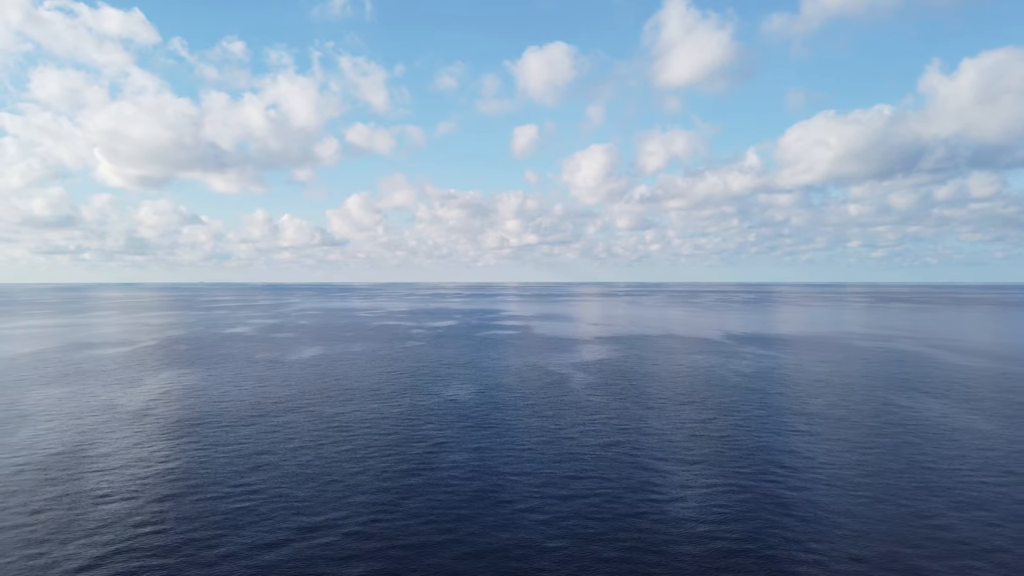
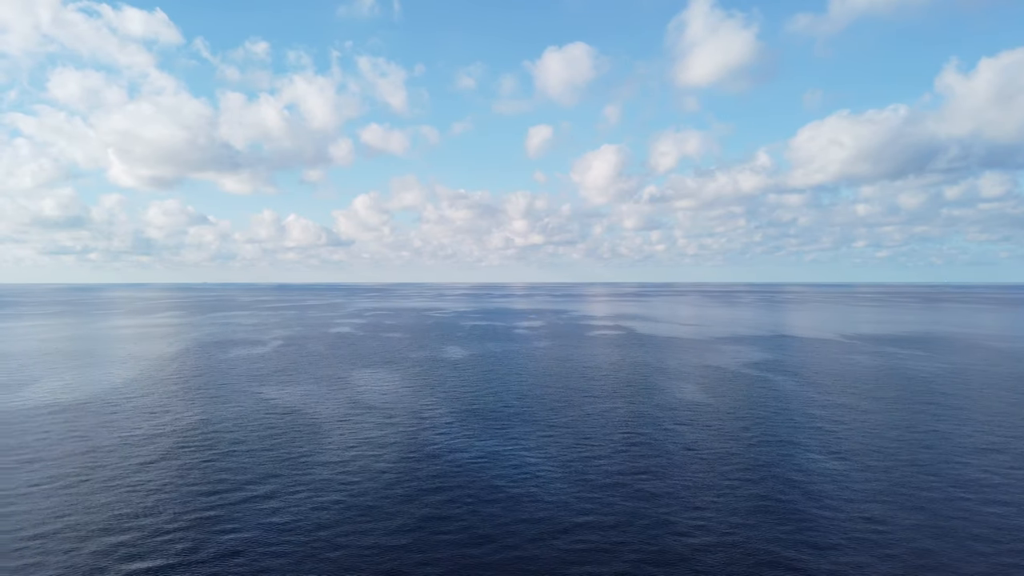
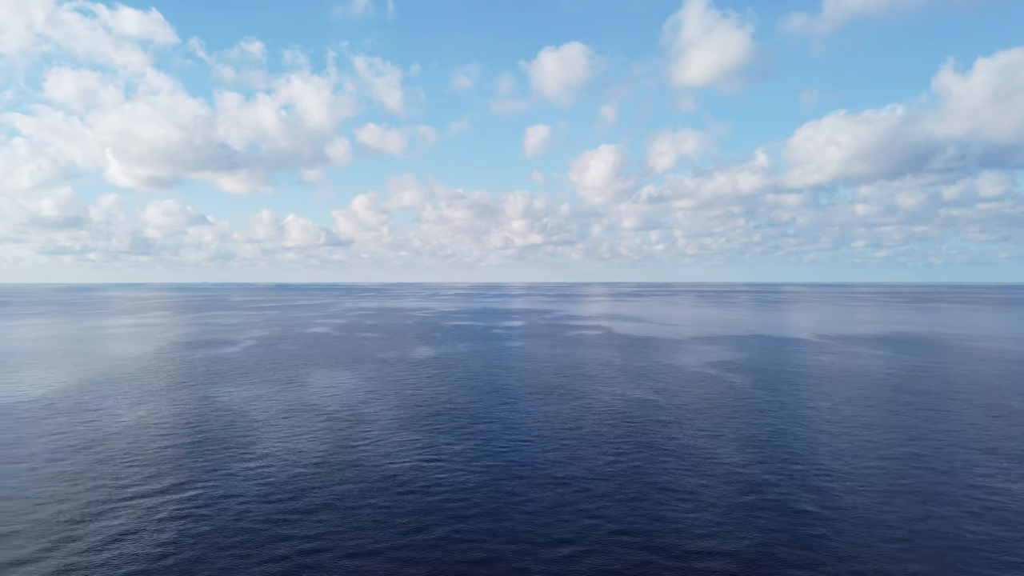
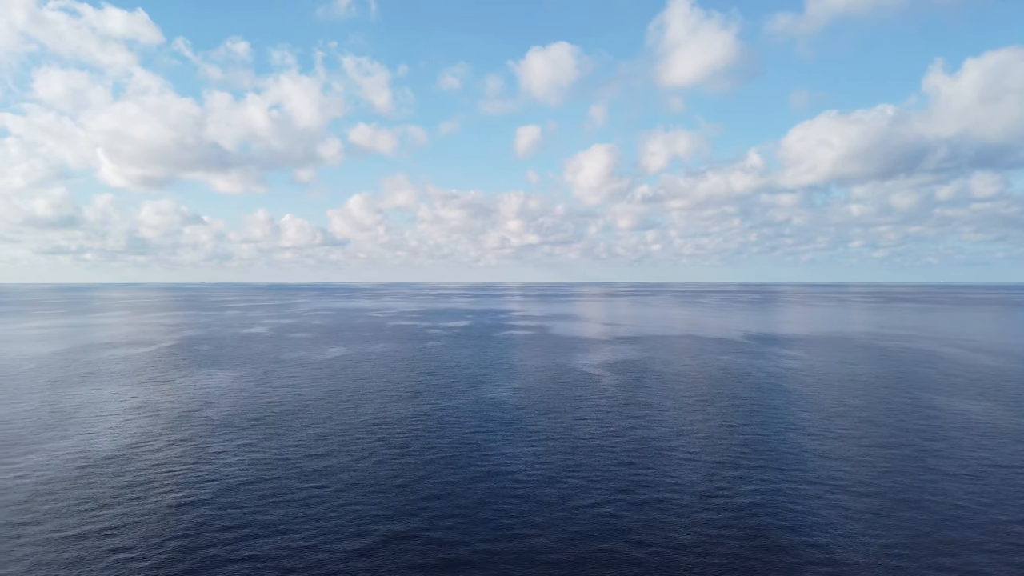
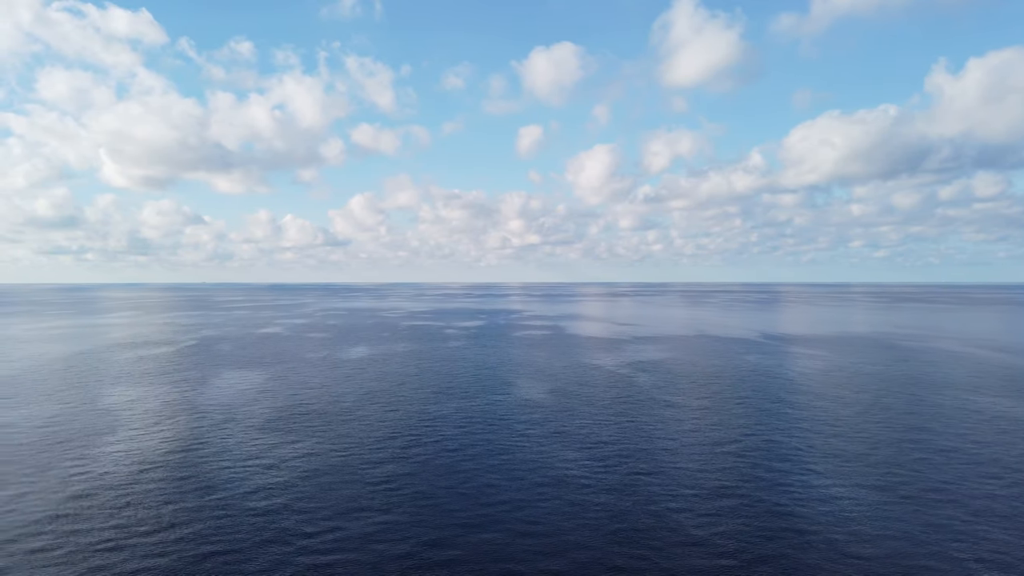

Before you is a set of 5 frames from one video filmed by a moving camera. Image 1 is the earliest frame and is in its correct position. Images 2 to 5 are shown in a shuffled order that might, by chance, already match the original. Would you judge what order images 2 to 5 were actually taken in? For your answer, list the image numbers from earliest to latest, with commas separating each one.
4, 5, 3, 2
